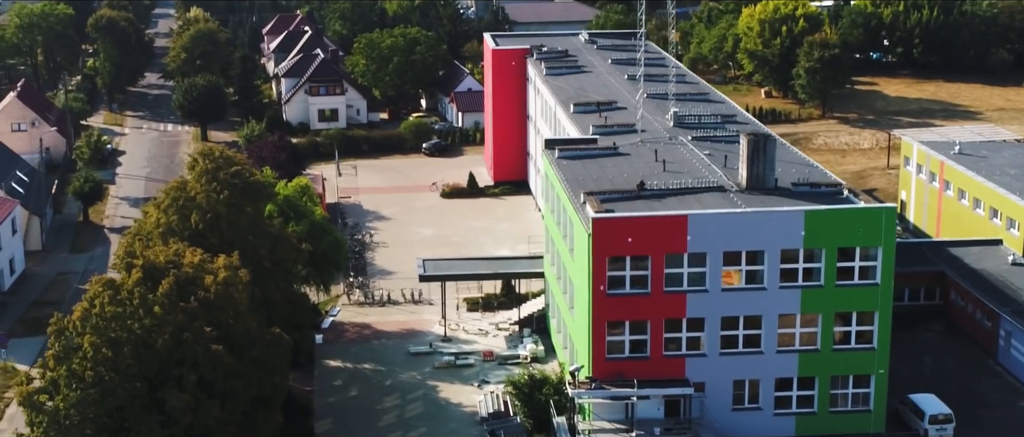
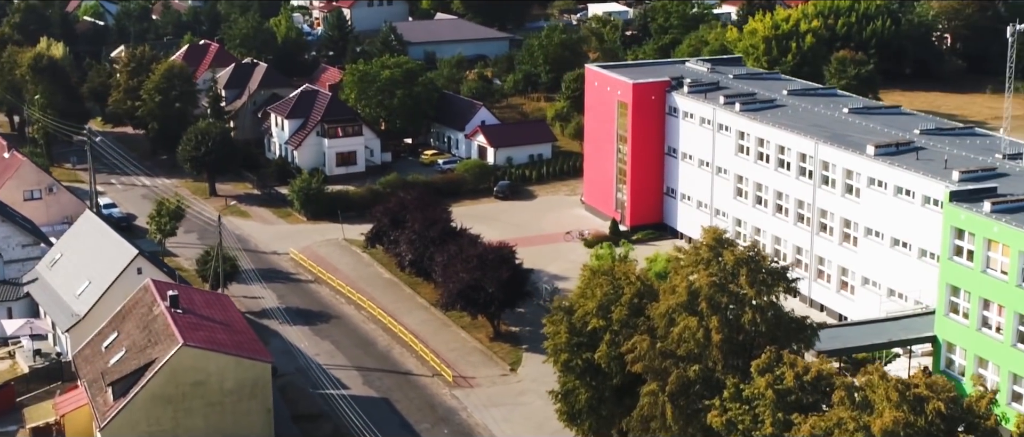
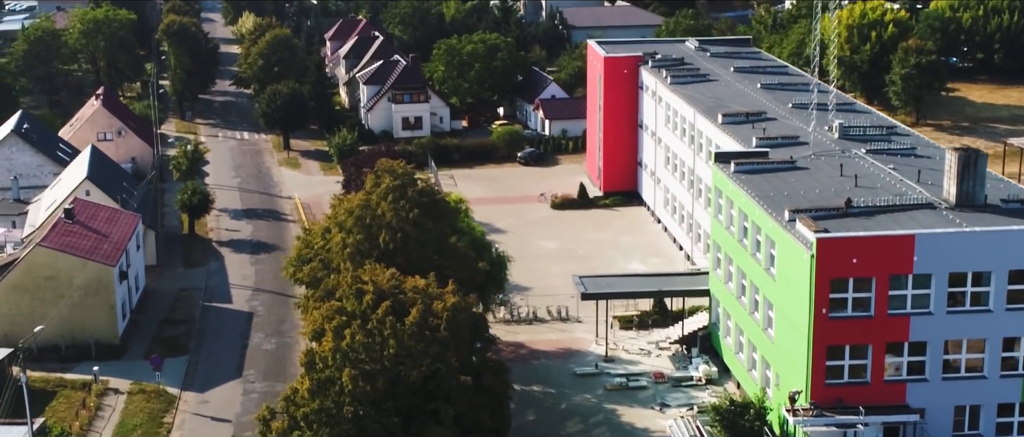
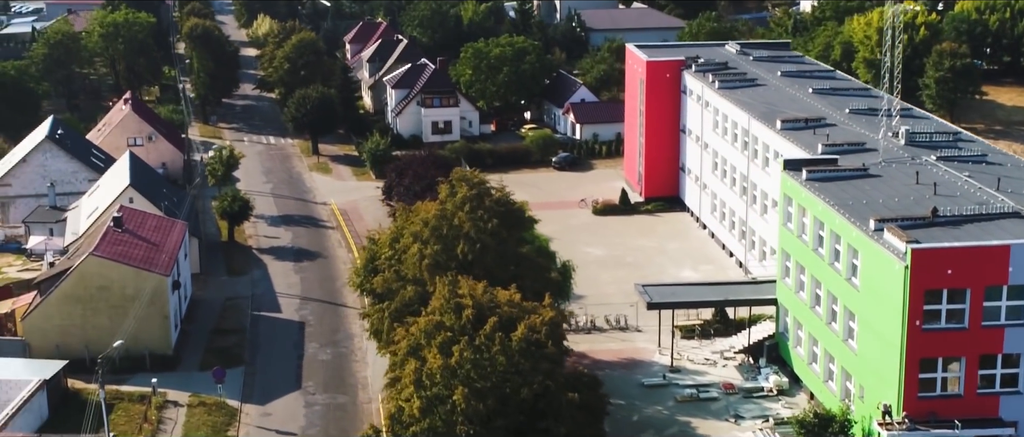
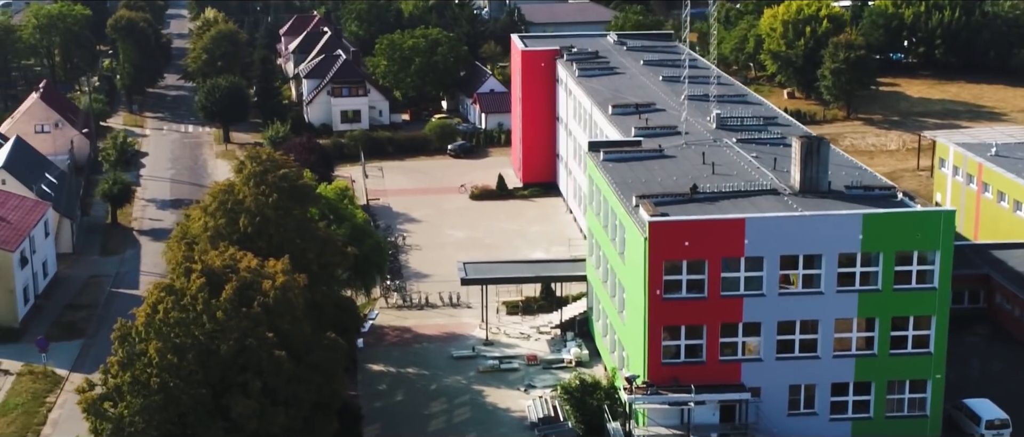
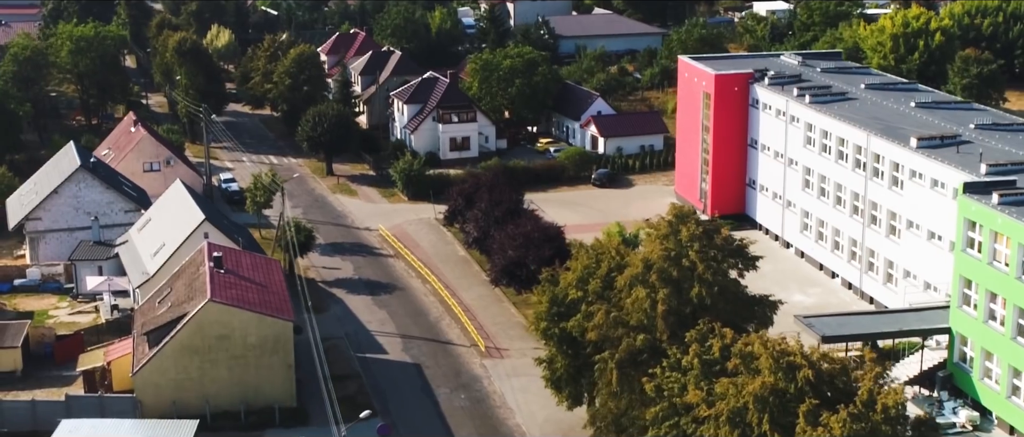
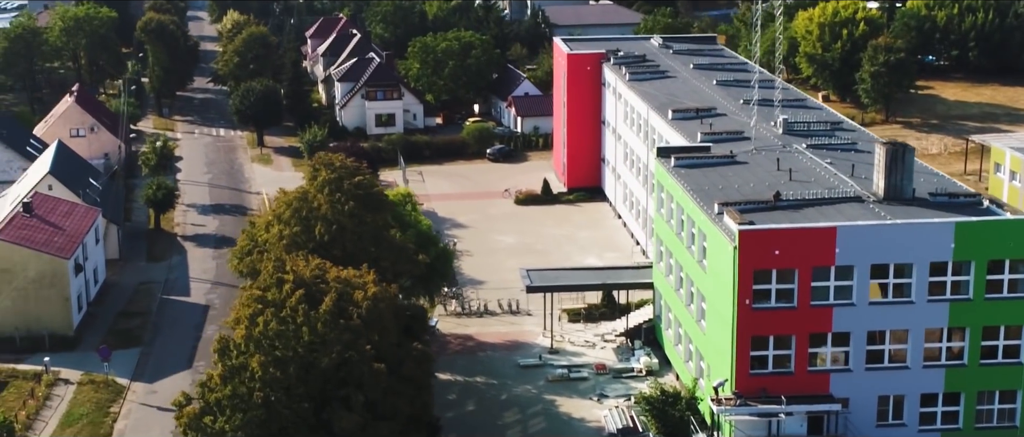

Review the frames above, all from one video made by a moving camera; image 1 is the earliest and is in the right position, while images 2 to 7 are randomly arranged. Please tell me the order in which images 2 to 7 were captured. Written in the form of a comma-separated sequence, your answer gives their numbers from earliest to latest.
5, 7, 3, 4, 6, 2
